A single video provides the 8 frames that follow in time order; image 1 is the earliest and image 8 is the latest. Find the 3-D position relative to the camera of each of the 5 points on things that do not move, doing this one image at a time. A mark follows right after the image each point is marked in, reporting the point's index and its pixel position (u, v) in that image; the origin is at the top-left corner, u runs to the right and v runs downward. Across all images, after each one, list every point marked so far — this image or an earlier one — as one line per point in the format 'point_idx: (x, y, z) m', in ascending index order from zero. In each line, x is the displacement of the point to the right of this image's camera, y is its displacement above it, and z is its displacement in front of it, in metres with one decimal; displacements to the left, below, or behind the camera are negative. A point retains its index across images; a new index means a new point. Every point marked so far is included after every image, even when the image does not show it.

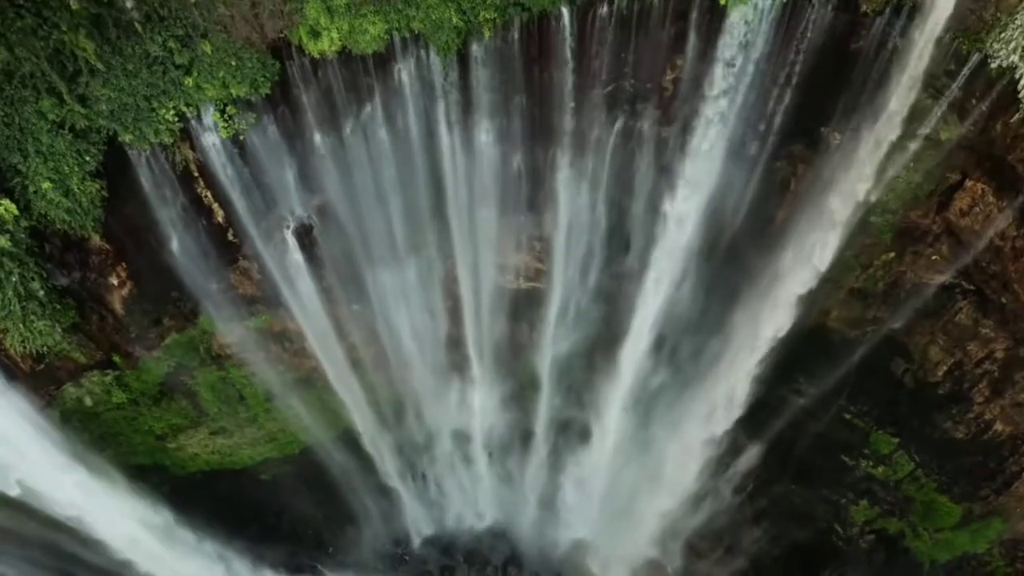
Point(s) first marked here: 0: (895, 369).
0: (+4.2, -0.9, +8.9) m
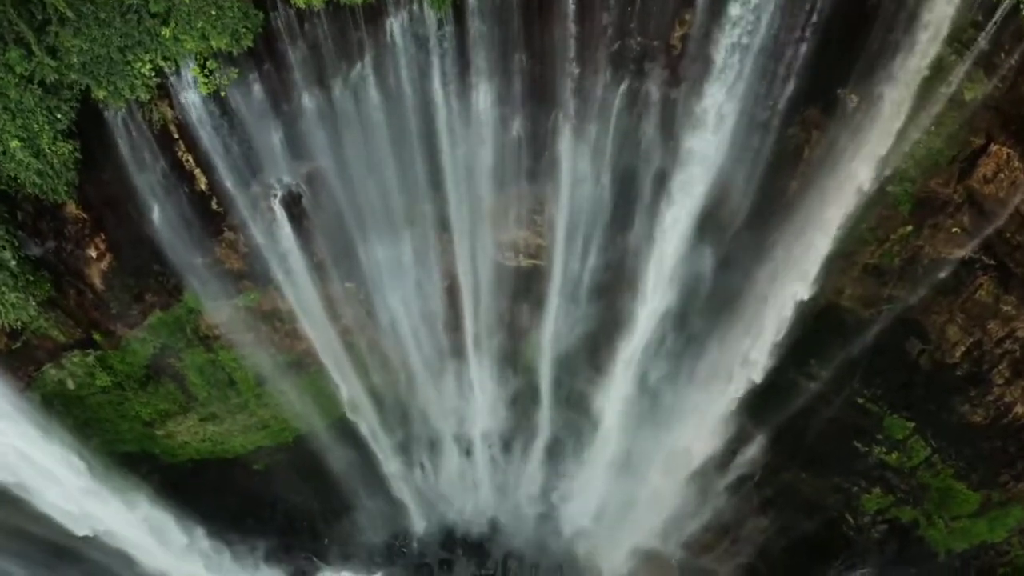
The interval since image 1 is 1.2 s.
0: (+4.2, -0.7, +8.6) m
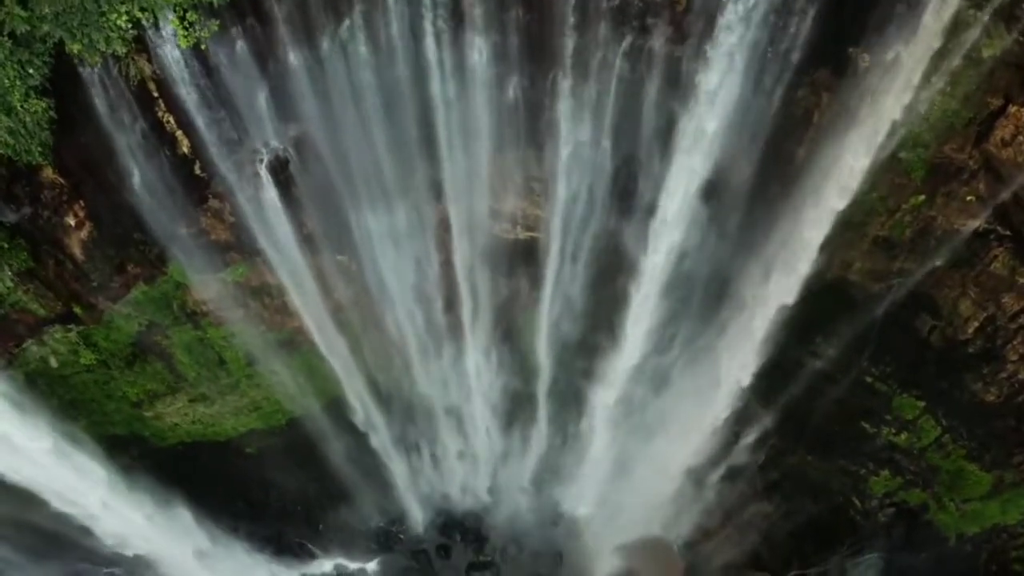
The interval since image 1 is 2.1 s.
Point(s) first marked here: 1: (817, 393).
0: (+4.2, -0.4, +8.3) m
1: (+3.5, -1.2, +9.2) m
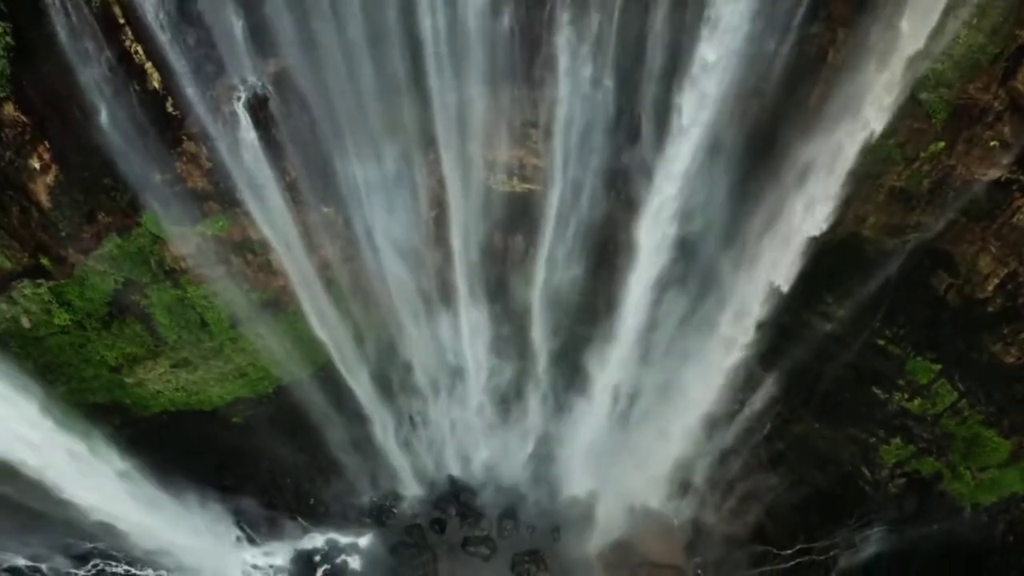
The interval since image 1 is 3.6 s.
0: (+4.2, 0.0, +7.9) m
1: (+3.4, -0.8, +8.8) m
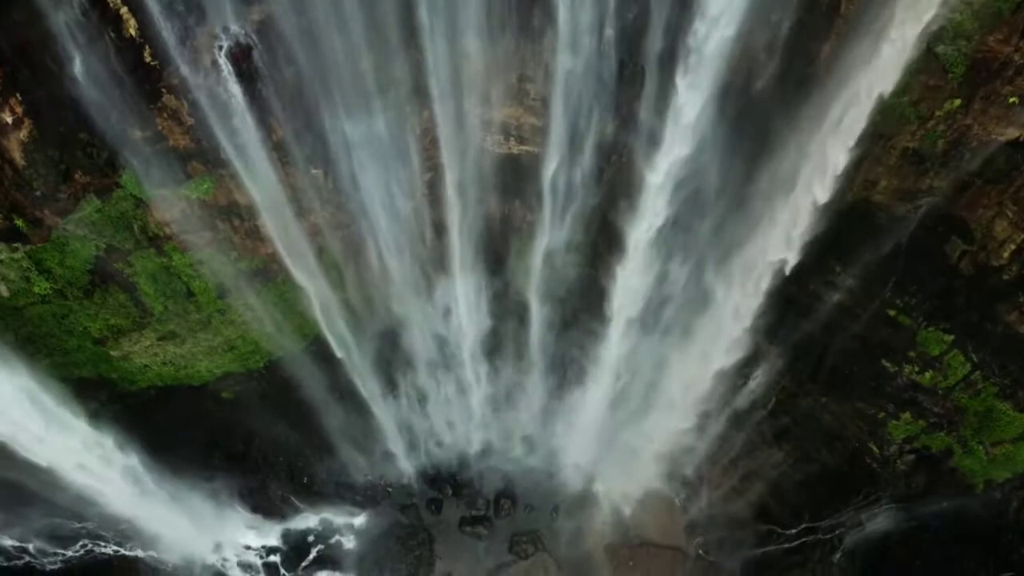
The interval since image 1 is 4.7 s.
0: (+4.2, +0.4, +7.6) m
1: (+3.4, -0.4, +8.5) m
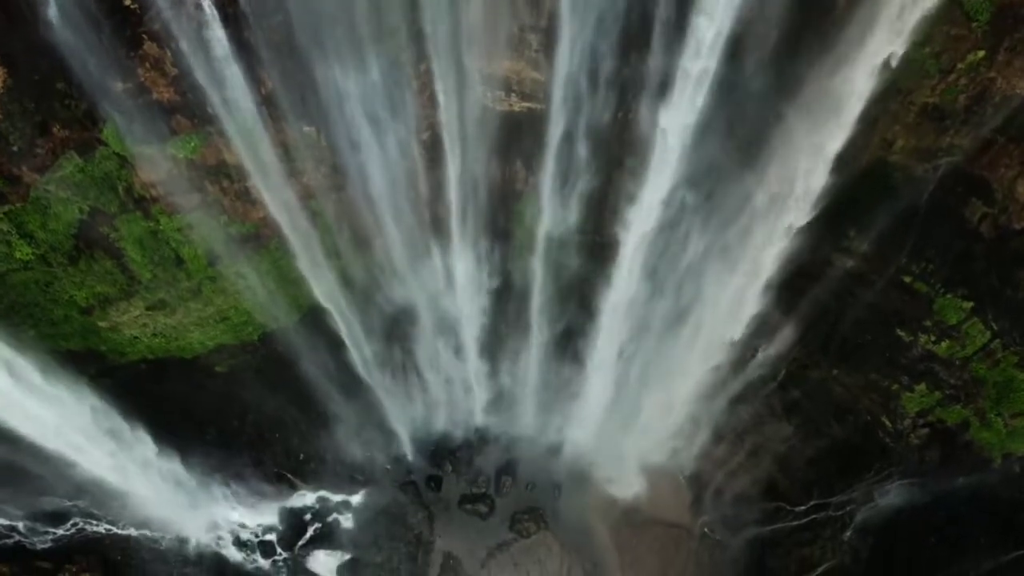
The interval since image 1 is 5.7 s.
0: (+4.2, +0.7, +7.3) m
1: (+3.4, -0.1, +8.2) m
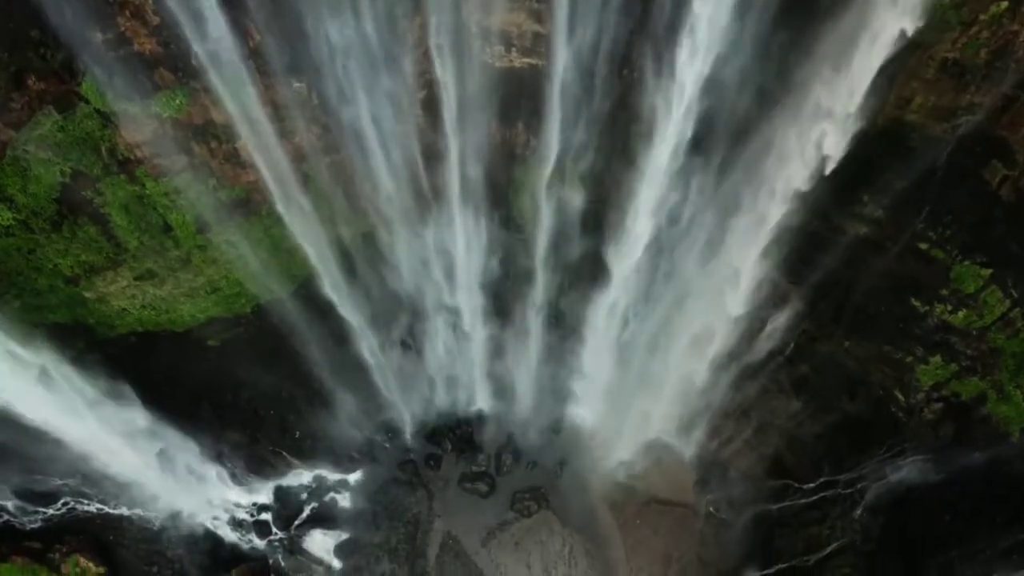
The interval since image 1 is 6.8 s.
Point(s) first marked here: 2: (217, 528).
0: (+4.2, +1.0, +7.0) m
1: (+3.4, +0.2, +7.9) m
2: (-3.5, -2.9, +9.6) m
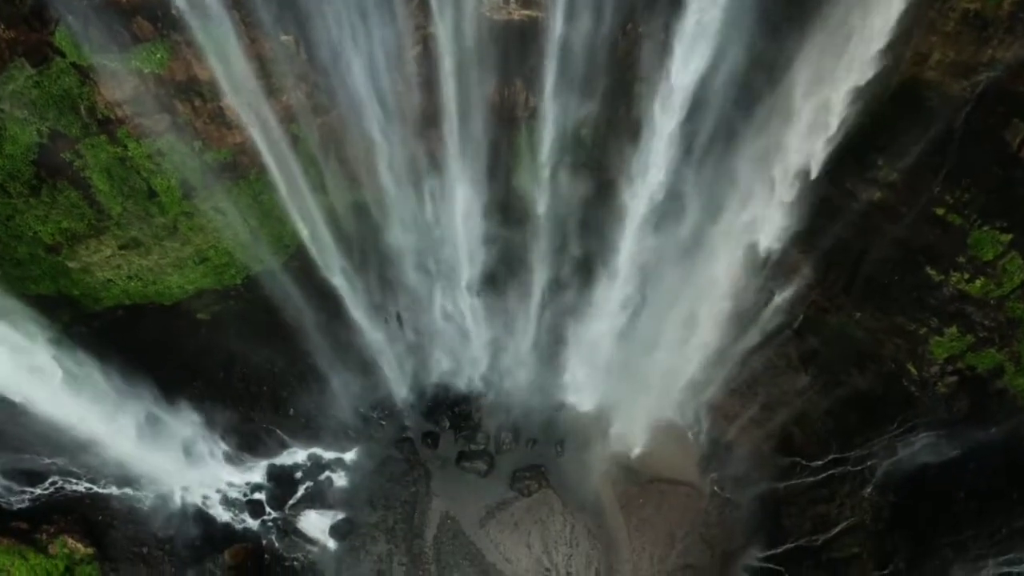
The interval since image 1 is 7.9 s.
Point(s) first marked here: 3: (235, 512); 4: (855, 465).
0: (+4.2, +1.3, +6.7) m
1: (+3.4, +0.5, +7.6) m
2: (-3.5, -2.6, +9.3) m
3: (-3.2, -2.6, +9.3) m
4: (+3.7, -1.9, +8.7) m
